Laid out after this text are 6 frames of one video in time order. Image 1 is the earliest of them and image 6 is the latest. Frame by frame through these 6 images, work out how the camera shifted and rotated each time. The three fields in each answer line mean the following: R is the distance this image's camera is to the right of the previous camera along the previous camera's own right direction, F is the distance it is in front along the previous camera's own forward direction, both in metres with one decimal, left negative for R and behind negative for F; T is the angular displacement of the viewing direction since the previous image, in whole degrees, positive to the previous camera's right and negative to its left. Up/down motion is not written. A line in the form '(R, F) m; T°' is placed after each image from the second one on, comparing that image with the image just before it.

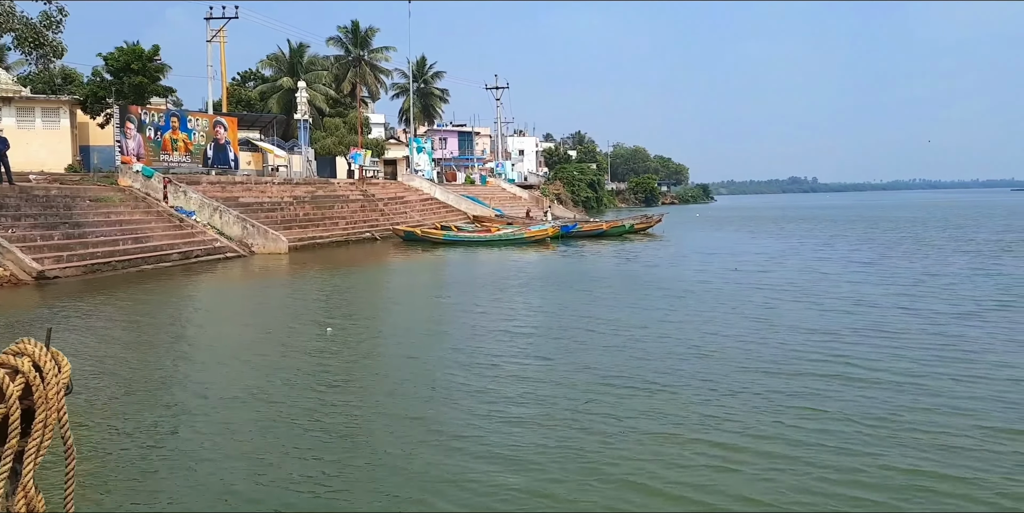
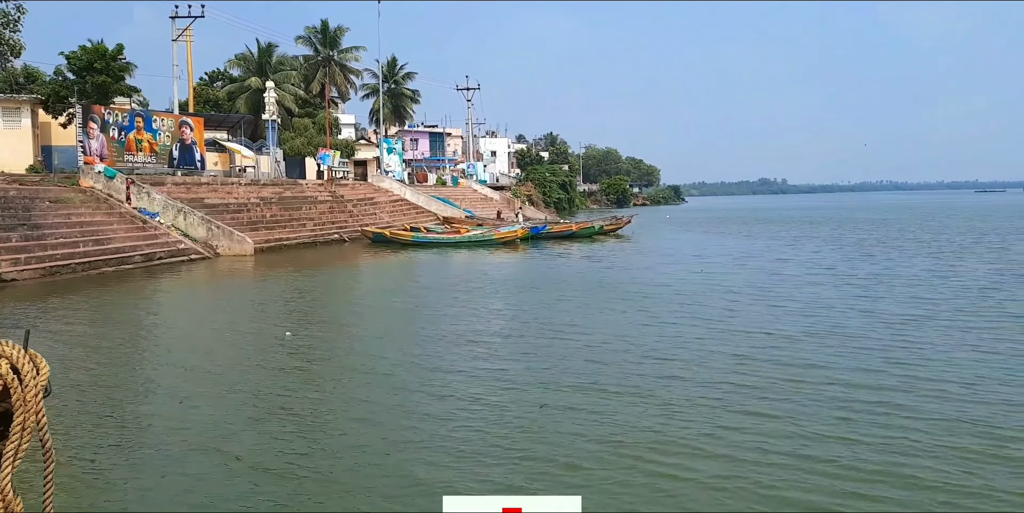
(+0.1, -0.1) m; +2°
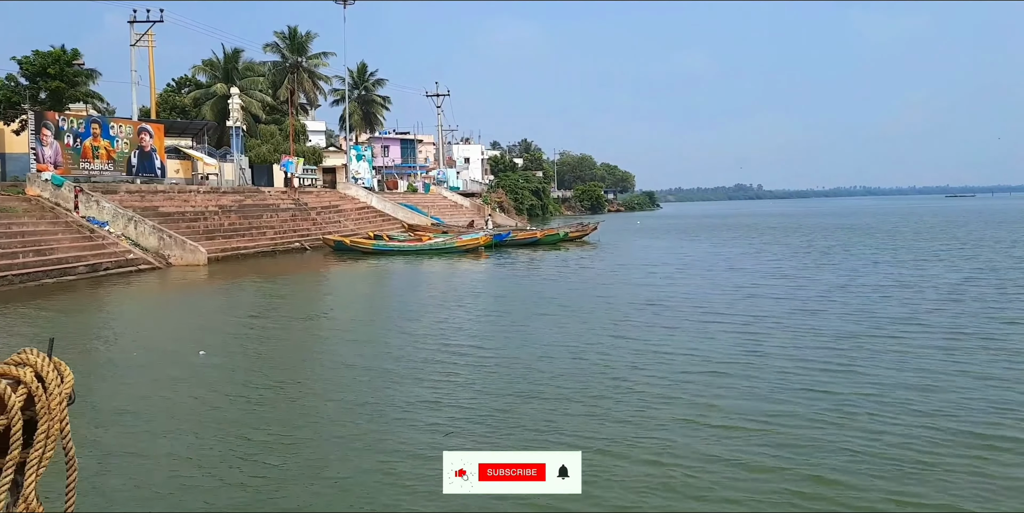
(+0.5, +0.2) m; +2°
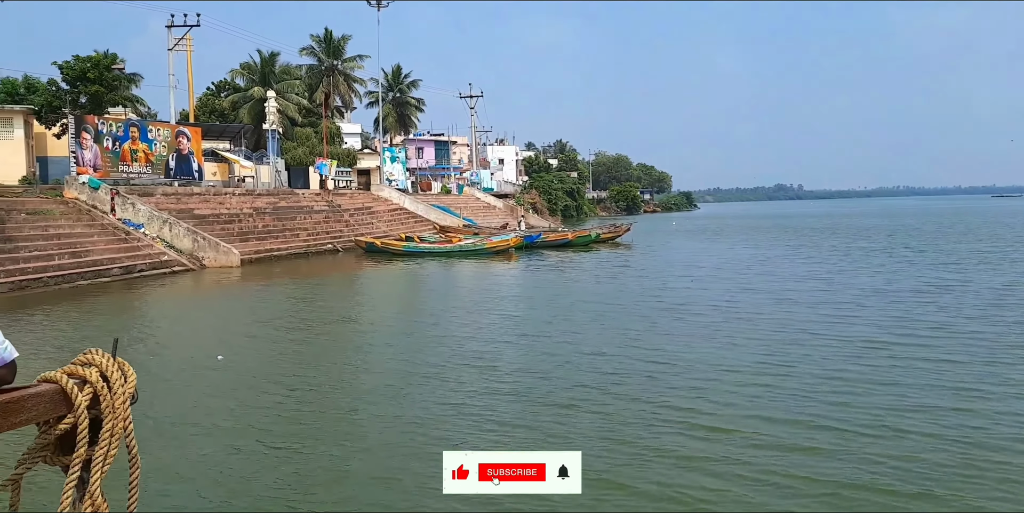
(+0.1, +0.2) m; -3°
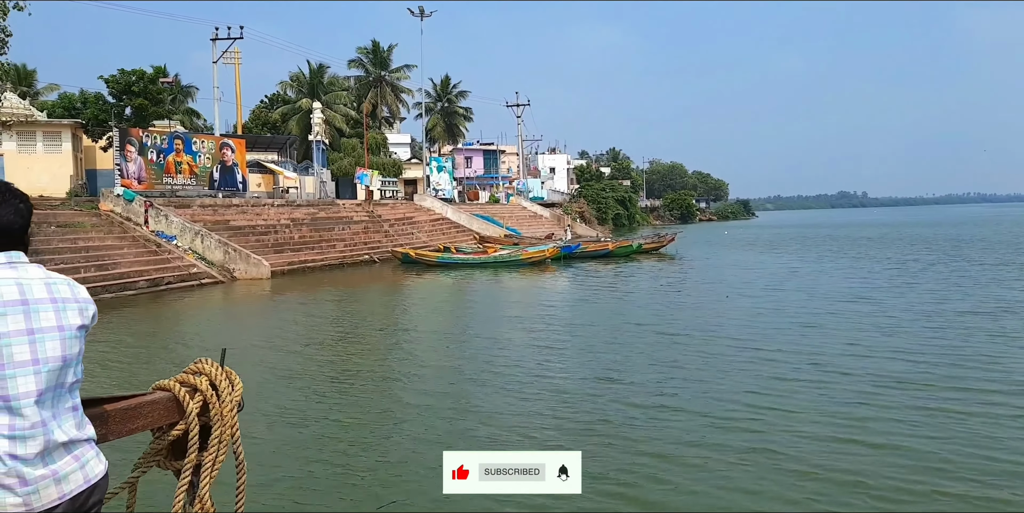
(+0.6, +0.7) m; -4°
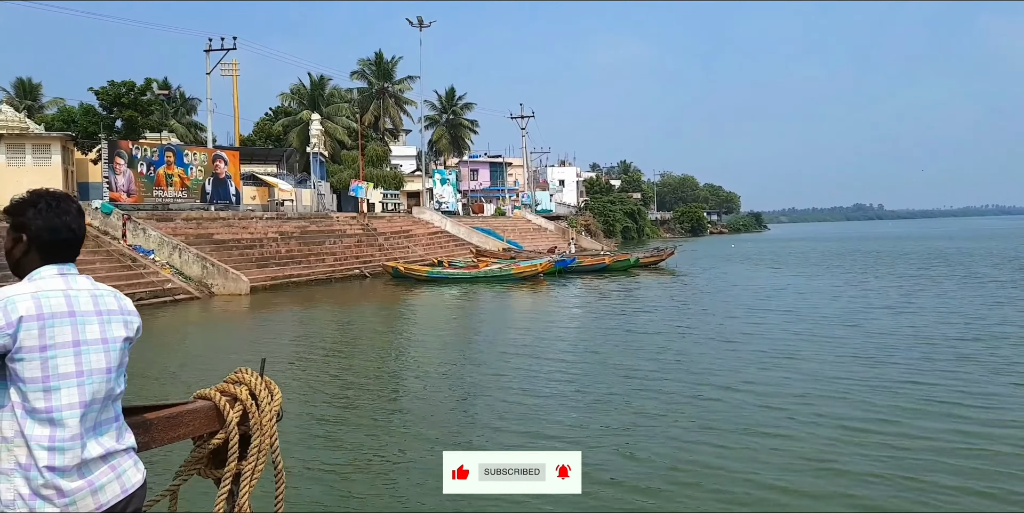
(+0.6, +0.7) m; -1°
